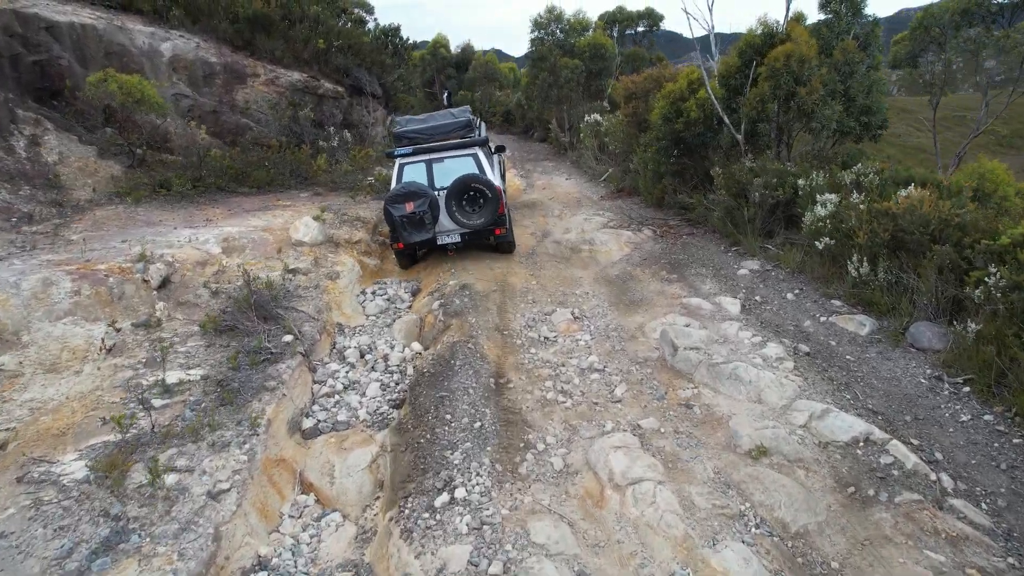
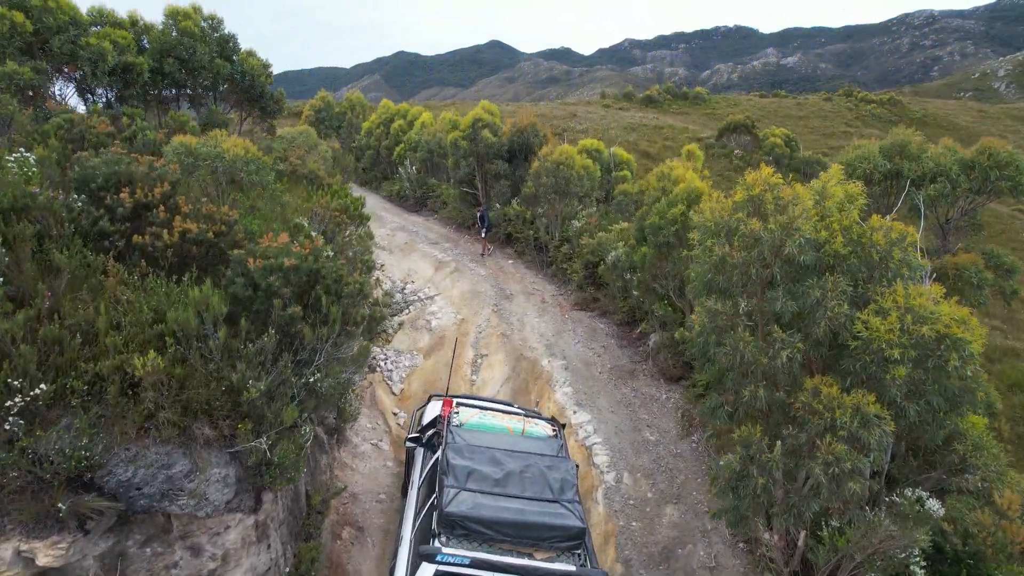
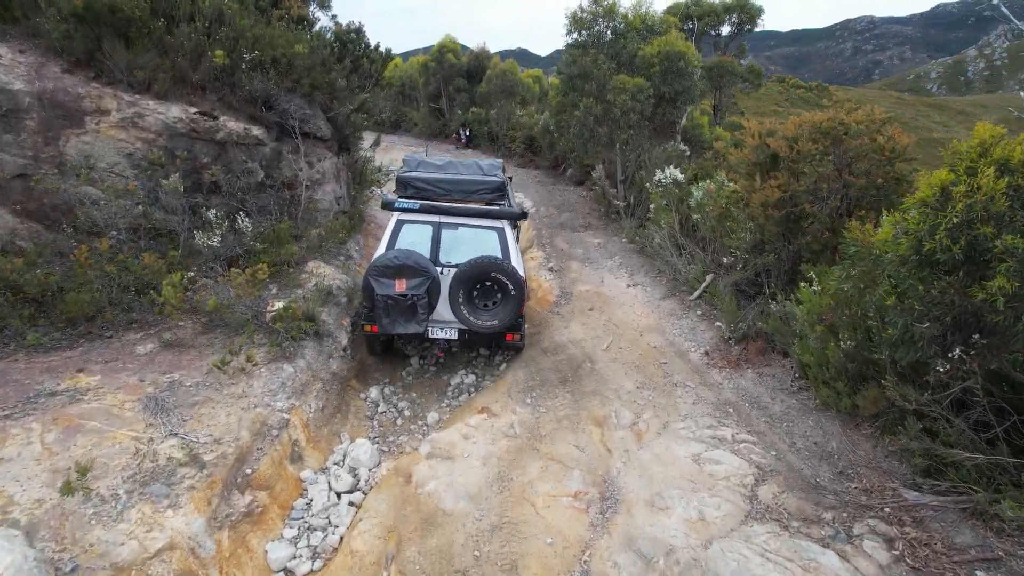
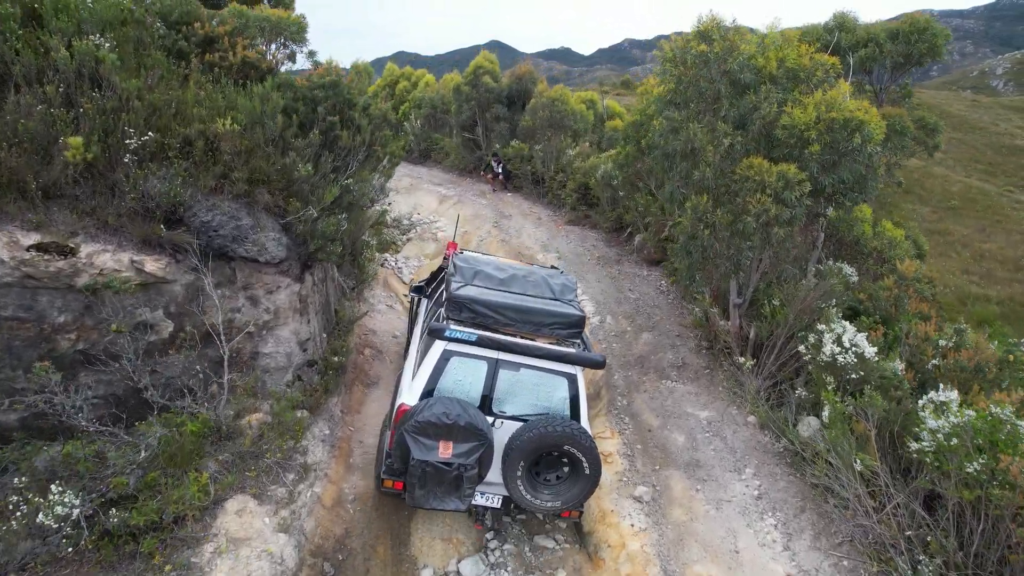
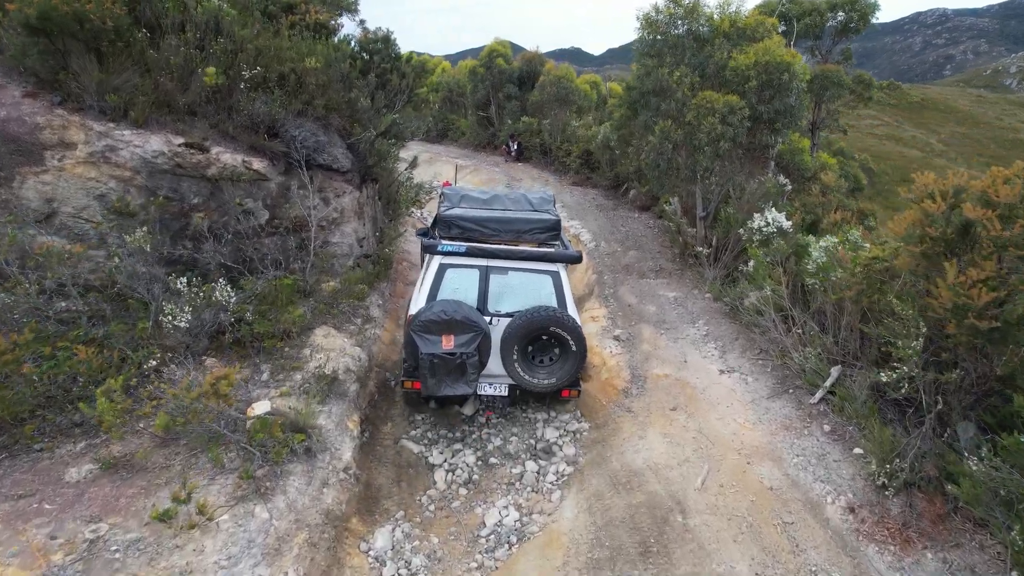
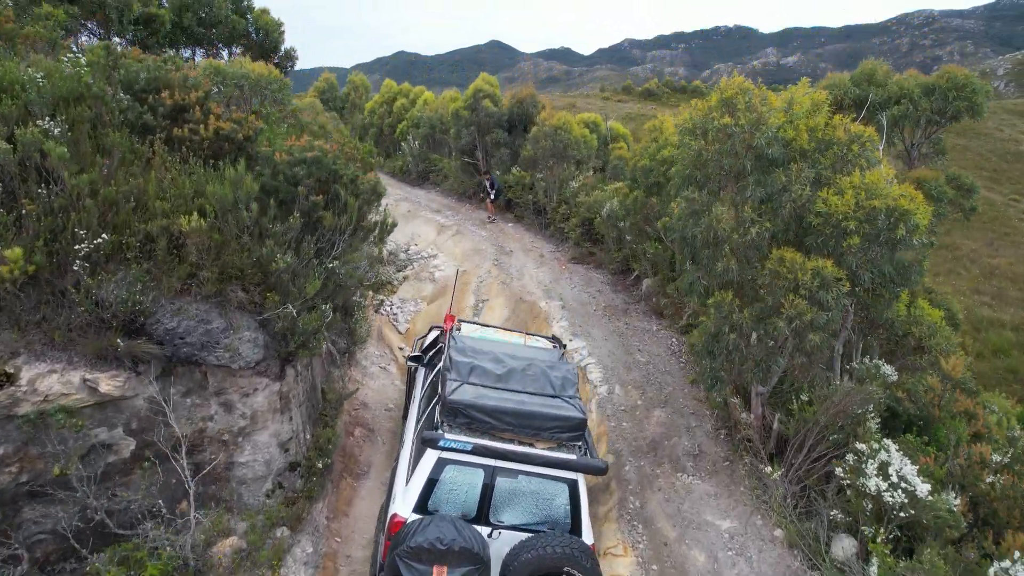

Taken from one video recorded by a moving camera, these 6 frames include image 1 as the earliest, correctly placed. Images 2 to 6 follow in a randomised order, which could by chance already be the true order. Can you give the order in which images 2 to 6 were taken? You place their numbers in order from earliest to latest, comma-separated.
3, 5, 4, 6, 2
